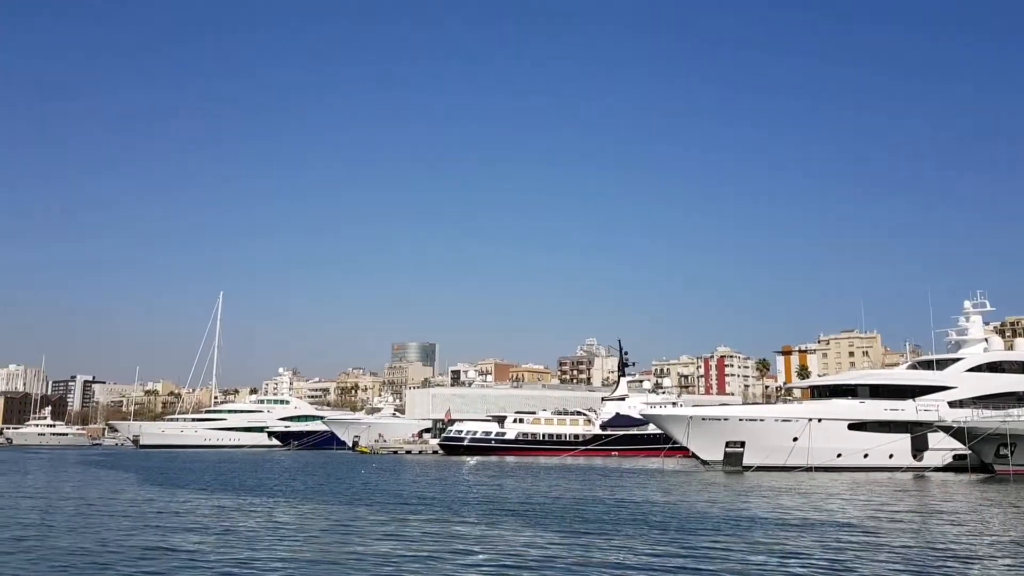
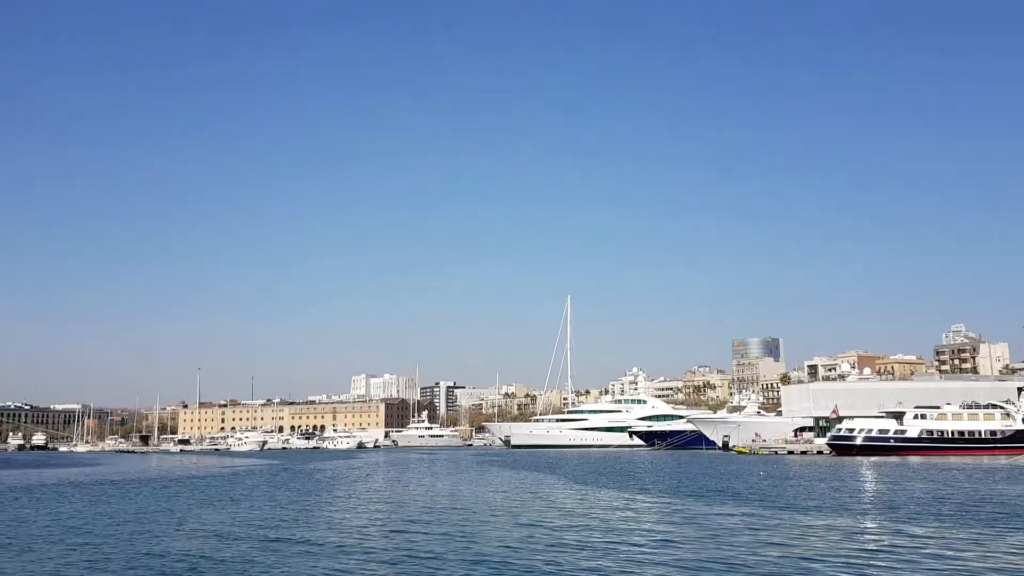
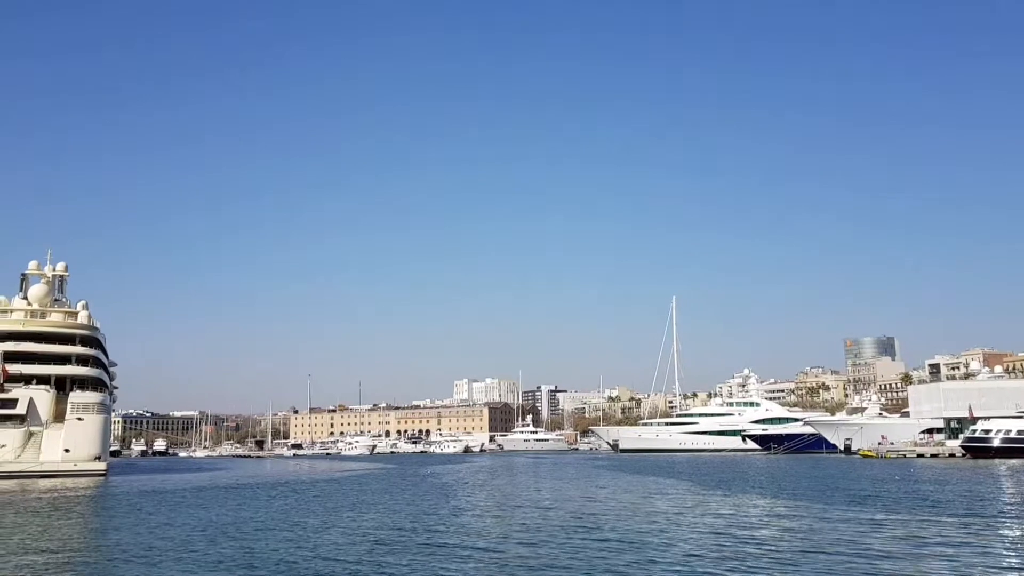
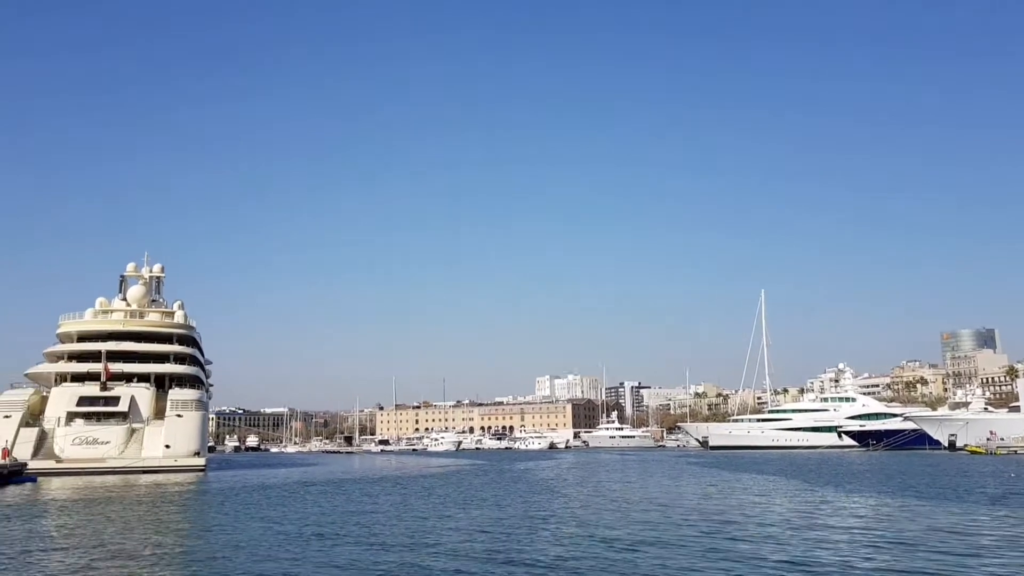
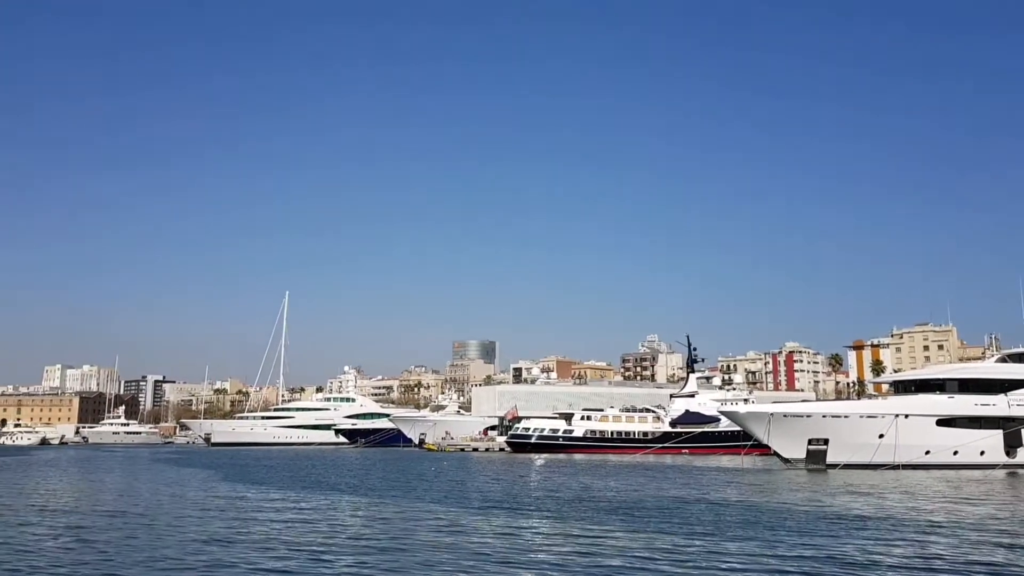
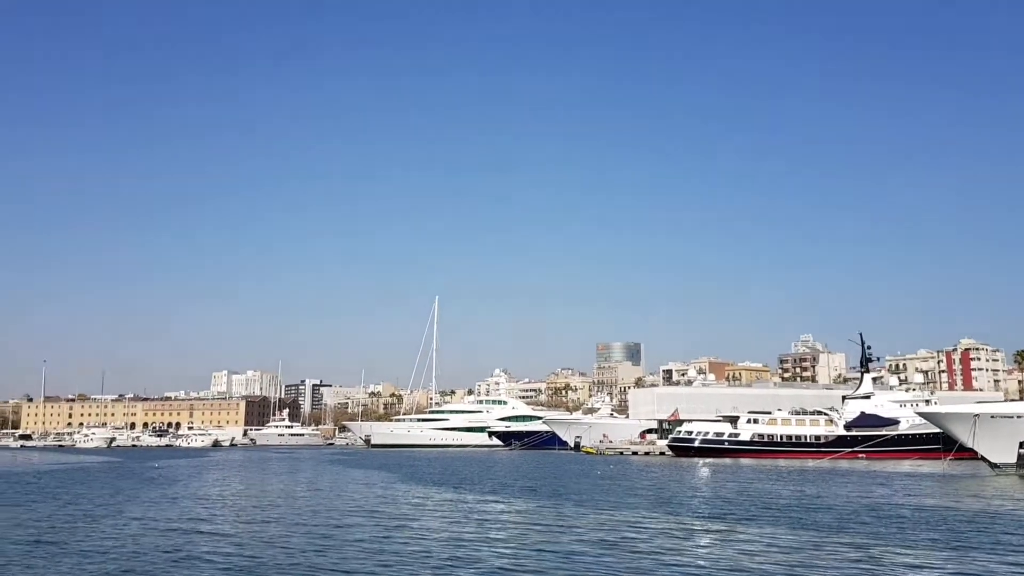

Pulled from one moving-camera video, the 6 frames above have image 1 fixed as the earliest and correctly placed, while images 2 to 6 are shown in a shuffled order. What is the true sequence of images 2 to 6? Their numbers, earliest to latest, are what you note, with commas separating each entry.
5, 6, 2, 3, 4
